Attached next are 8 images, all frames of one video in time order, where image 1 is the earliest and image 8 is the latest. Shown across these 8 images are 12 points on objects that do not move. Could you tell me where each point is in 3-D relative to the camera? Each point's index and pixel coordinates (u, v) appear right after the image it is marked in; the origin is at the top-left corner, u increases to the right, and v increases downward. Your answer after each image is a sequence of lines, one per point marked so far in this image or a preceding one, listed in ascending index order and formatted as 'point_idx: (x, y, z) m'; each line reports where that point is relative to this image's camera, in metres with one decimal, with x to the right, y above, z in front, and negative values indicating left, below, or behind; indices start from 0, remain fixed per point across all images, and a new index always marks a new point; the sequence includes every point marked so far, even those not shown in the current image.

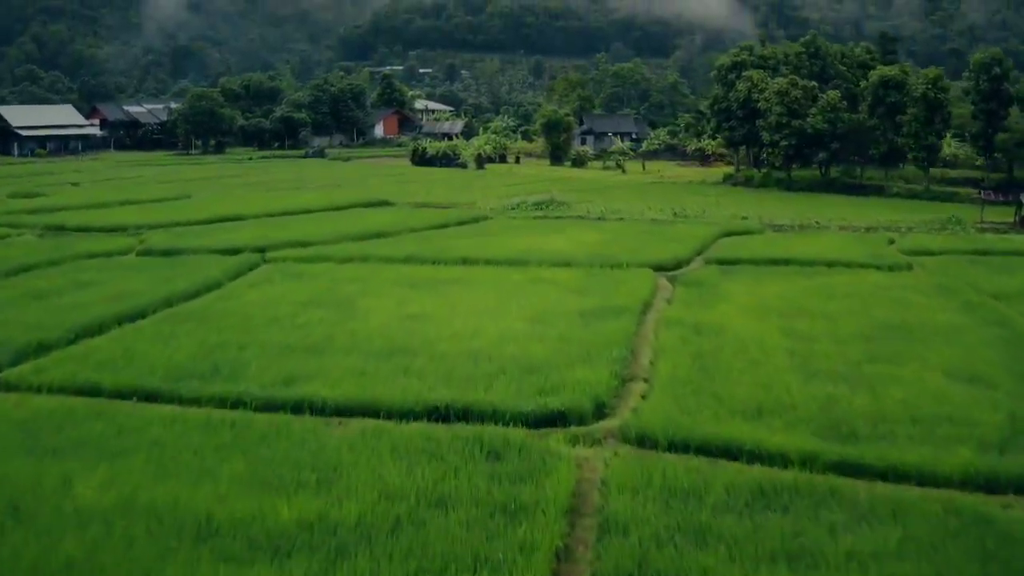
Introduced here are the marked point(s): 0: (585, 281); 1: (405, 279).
0: (+0.8, +0.1, +16.3) m
1: (-1.3, +0.1, +16.5) m
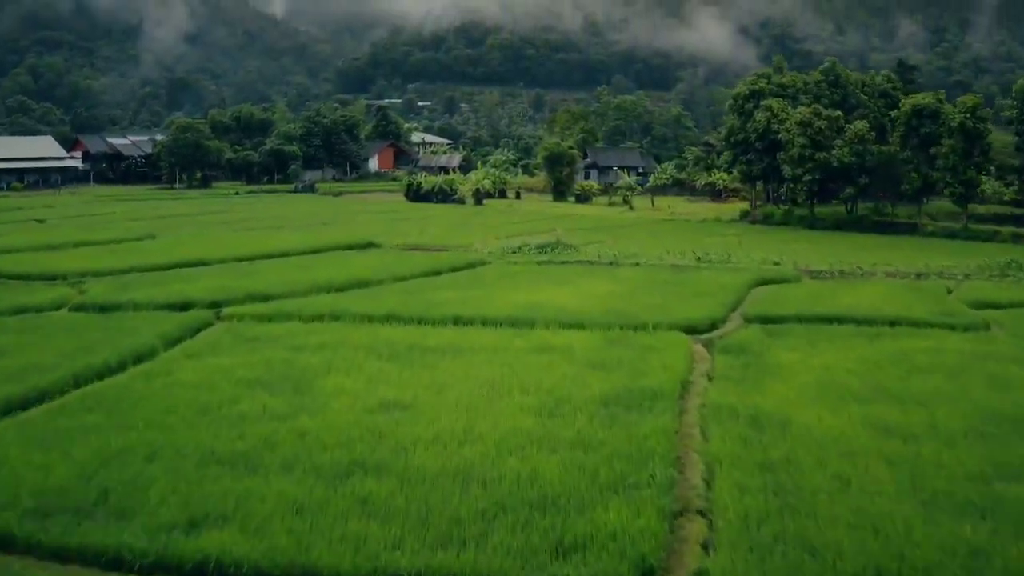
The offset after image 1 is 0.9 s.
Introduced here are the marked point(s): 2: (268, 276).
0: (+0.9, -0.6, +13.2) m
1: (-1.2, -0.6, +13.4) m
2: (-3.4, +0.2, +19.5) m
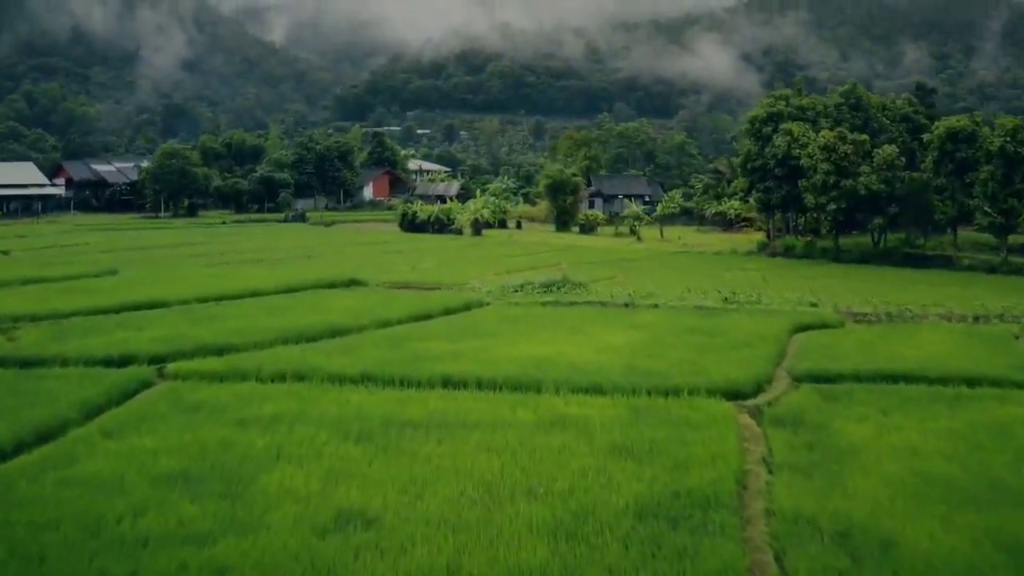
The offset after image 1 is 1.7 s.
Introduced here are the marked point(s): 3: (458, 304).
0: (+0.9, -1.0, +10.5) m
1: (-1.2, -1.0, +10.7) m
2: (-3.4, -0.4, +16.8) m
3: (-0.7, -0.2, +19.2) m
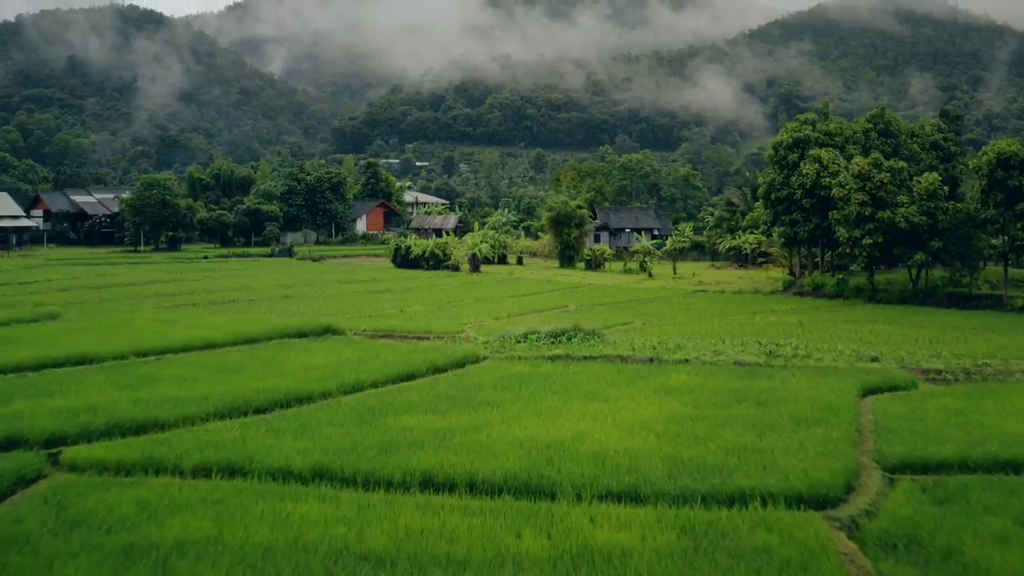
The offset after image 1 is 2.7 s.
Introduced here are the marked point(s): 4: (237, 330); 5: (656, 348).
0: (+0.9, -1.4, +7.3) m
1: (-1.2, -1.4, +7.4) m
2: (-3.4, -0.9, +13.5) m
3: (-0.7, -0.8, +15.9) m
4: (-3.7, -0.6, +18.8) m
5: (+1.8, -0.7, +17.2) m
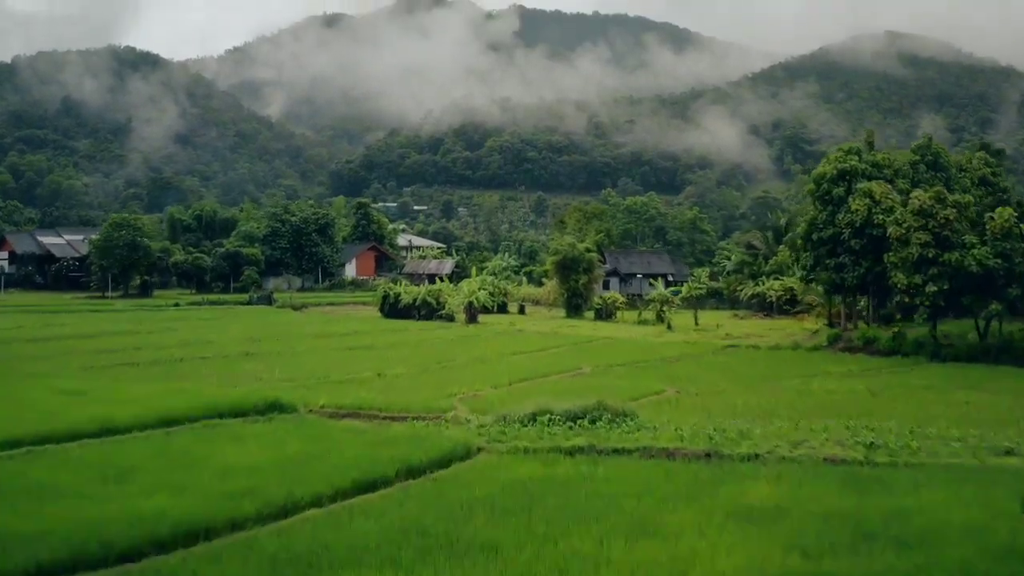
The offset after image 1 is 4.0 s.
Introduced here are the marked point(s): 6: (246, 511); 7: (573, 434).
0: (+0.9, -1.7, +2.8) m
1: (-1.2, -1.7, +3.0) m
2: (-3.3, -1.4, +9.1) m
3: (-0.7, -1.4, +11.5) m
4: (-3.7, -1.2, +14.4) m
5: (+1.8, -1.3, +12.7) m
6: (-1.7, -1.4, +9.0) m
7: (+0.5, -1.3, +12.7) m
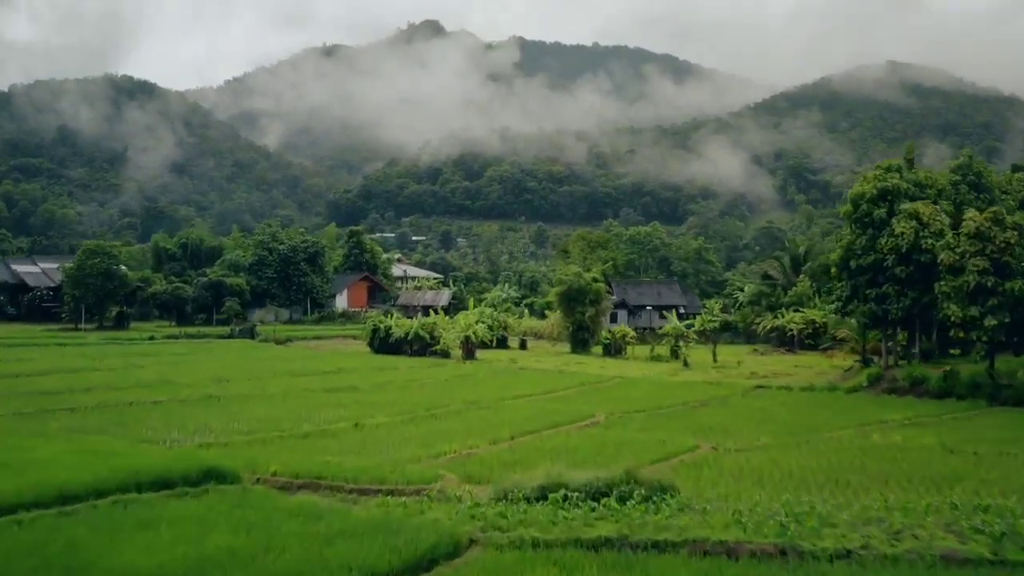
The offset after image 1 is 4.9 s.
0: (+1.0, -1.7, -0.3) m
1: (-1.1, -1.7, -0.1) m
2: (-3.3, -1.6, +6.0) m
3: (-0.7, -1.6, +8.4) m
4: (-3.6, -1.5, +11.3) m
5: (+1.9, -1.6, +9.6) m
6: (-1.7, -1.6, +5.9) m
7: (+0.6, -1.6, +9.6) m
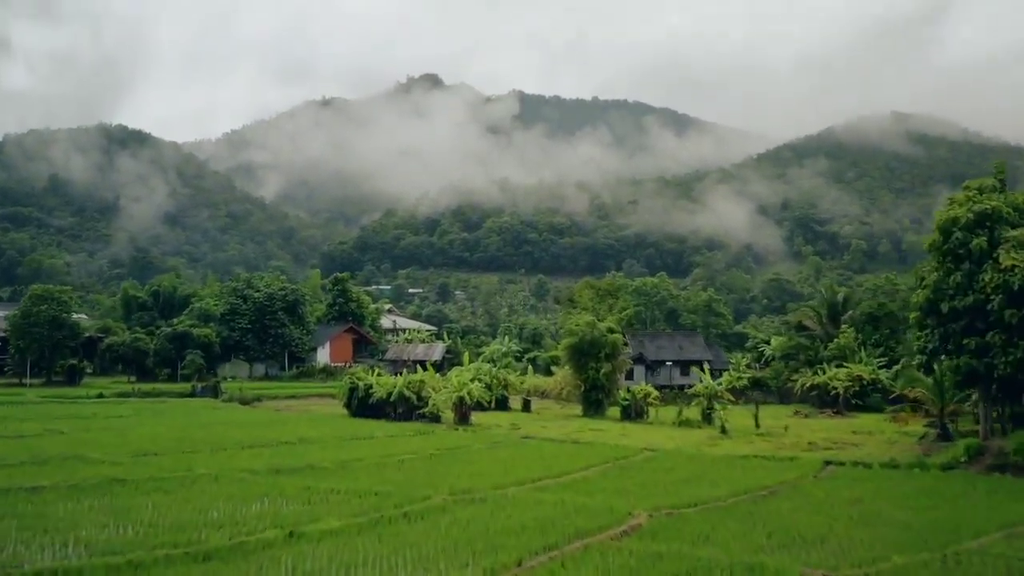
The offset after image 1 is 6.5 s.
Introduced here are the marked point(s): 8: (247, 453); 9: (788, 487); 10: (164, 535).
0: (+1.0, -1.4, -5.6) m
1: (-1.1, -1.4, -5.4) m
2: (-3.3, -1.6, +0.7) m
3: (-0.6, -1.7, +3.1) m
4: (-3.6, -1.7, +6.0) m
5: (+1.9, -1.7, +4.3) m
6: (-1.6, -1.6, +0.6) m
7: (+0.6, -1.7, +4.4) m
8: (-3.8, -2.4, +20.0) m
9: (+3.3, -2.3, +16.5) m
10: (-3.0, -2.0, +11.6) m
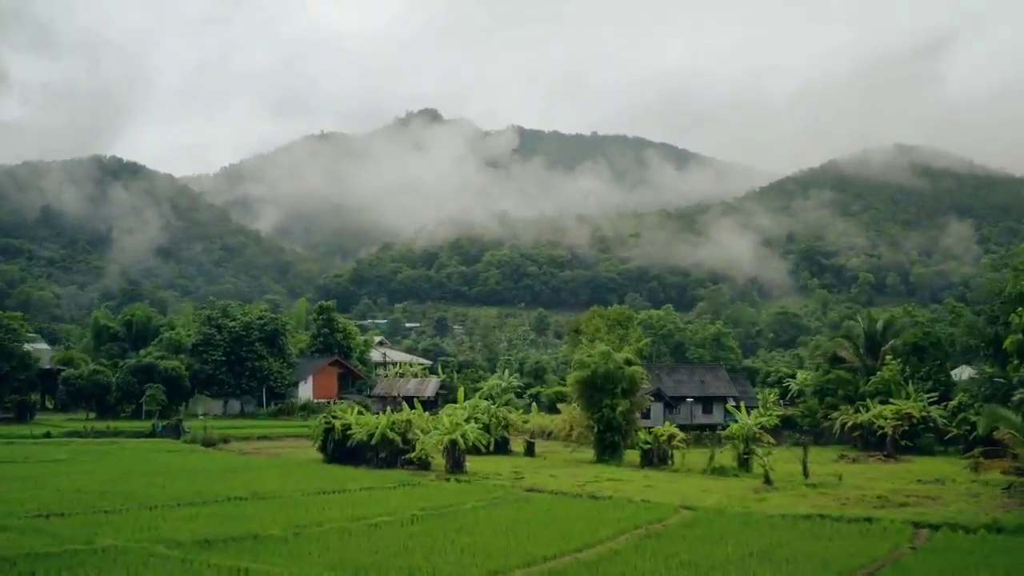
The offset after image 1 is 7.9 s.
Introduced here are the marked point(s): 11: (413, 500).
0: (+1.1, -1.0, -9.8) m
1: (-1.0, -1.0, -9.6) m
2: (-3.2, -1.3, -3.5) m
3: (-0.5, -1.4, -1.1) m
4: (-3.5, -1.5, +1.8) m
5: (+2.0, -1.5, +0.1) m
6: (-1.6, -1.3, -3.6) m
7: (+0.7, -1.5, +0.2) m
8: (-3.8, -2.6, +15.8) m
9: (+3.3, -2.4, +12.3) m
10: (-2.9, -2.0, +7.4) m
11: (-1.4, -2.7, +17.9) m
